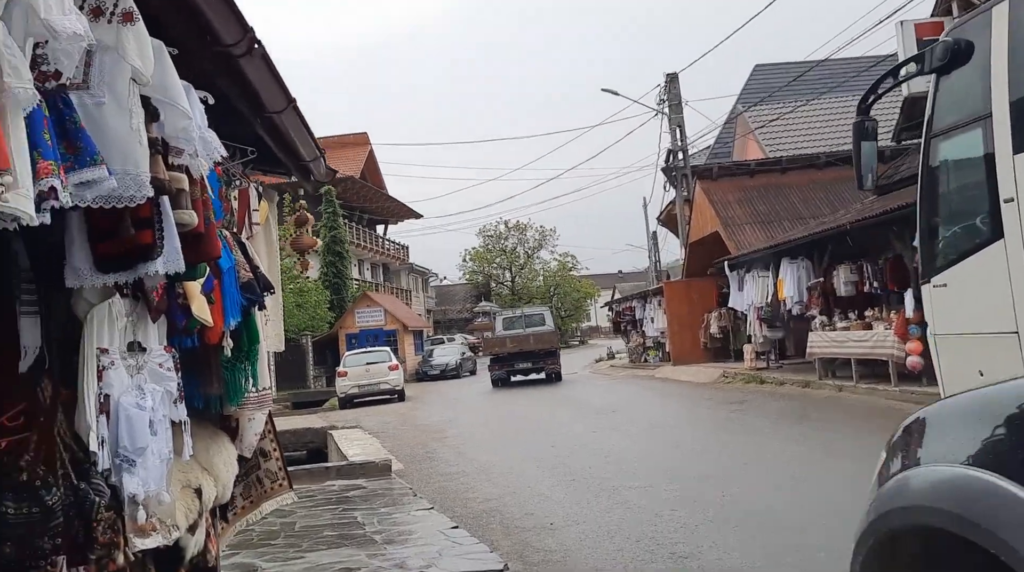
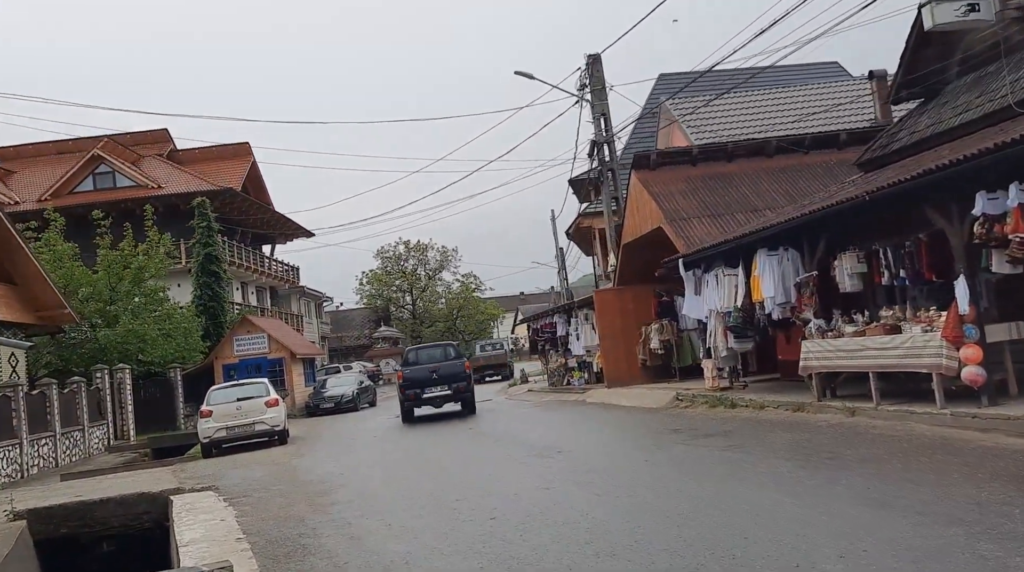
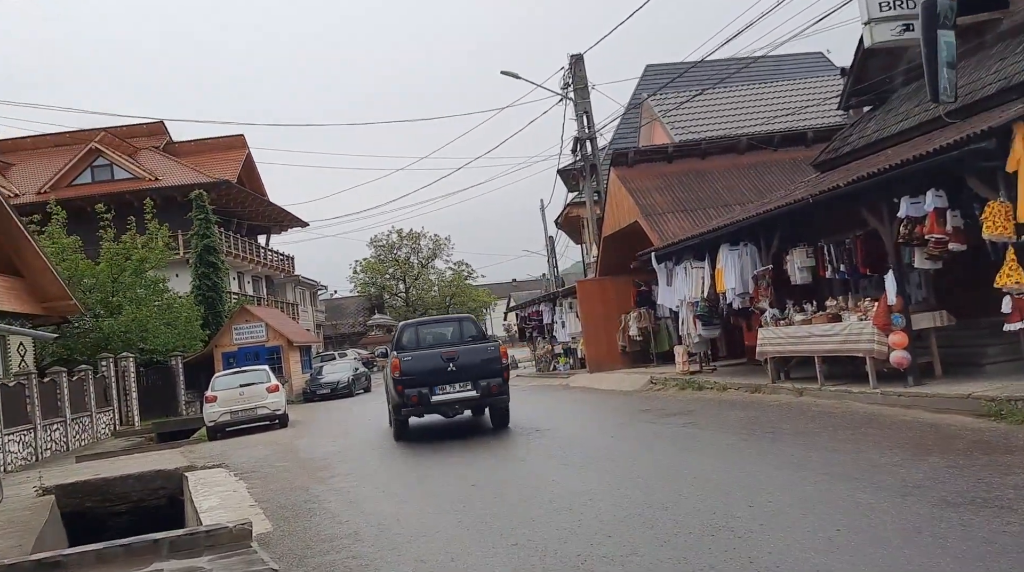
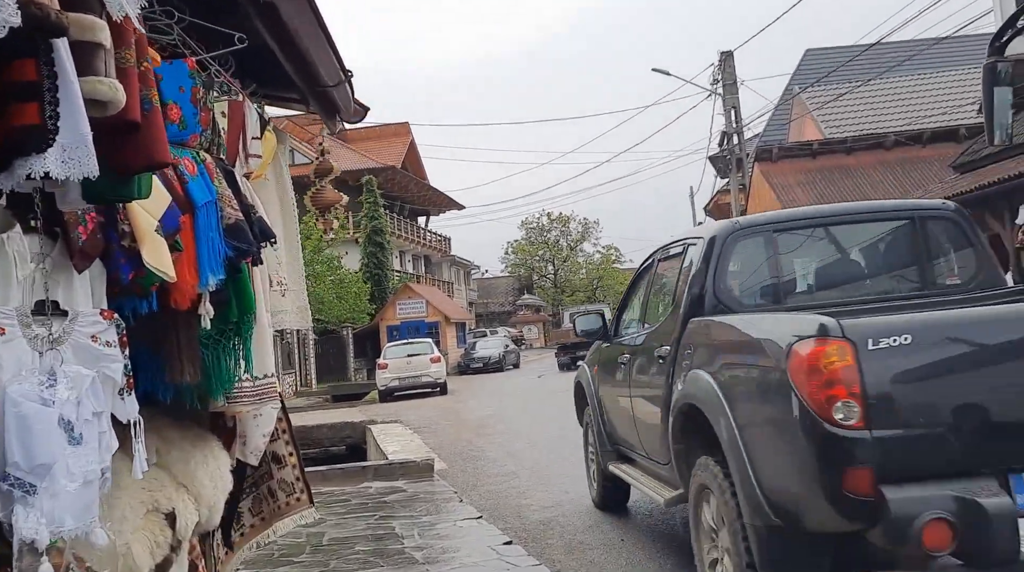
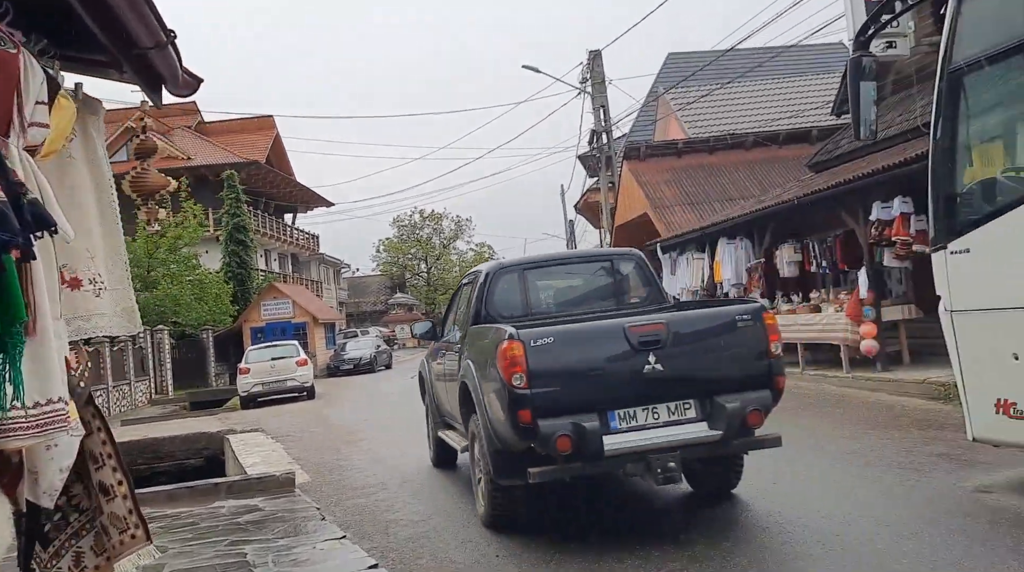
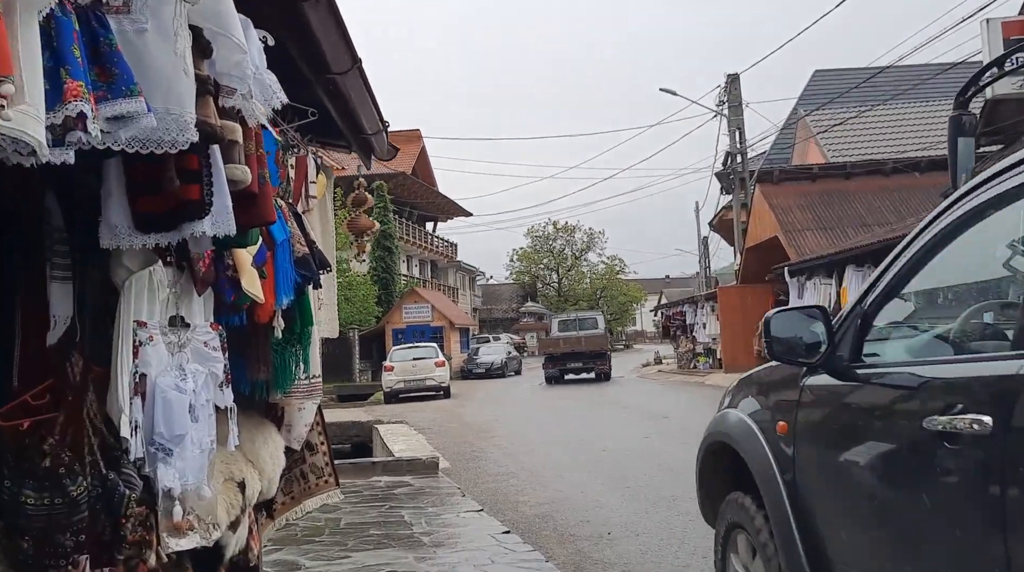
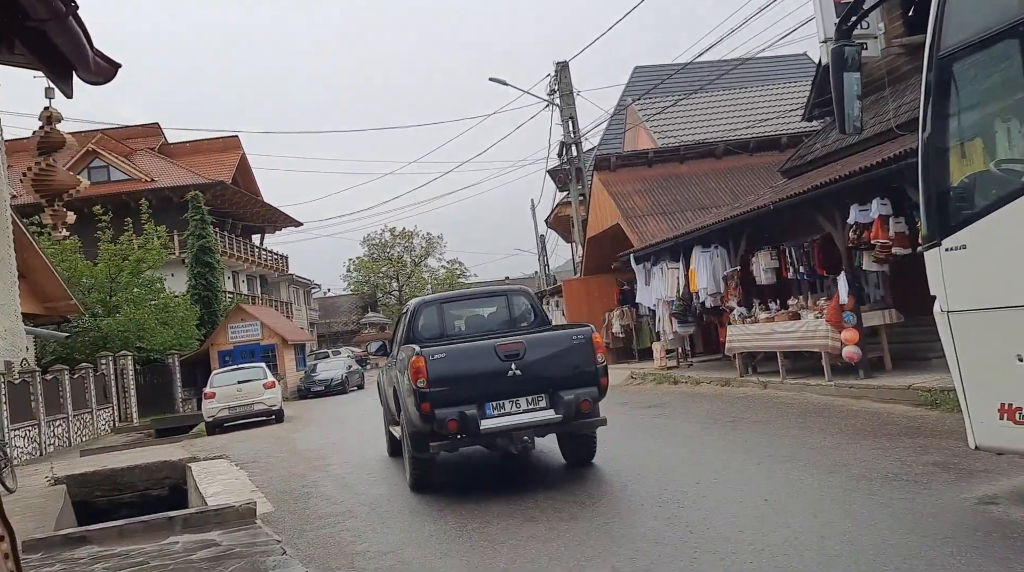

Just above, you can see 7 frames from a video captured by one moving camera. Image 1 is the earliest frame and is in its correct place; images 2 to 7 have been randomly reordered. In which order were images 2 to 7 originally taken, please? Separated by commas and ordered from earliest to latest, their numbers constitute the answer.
6, 4, 5, 7, 3, 2
